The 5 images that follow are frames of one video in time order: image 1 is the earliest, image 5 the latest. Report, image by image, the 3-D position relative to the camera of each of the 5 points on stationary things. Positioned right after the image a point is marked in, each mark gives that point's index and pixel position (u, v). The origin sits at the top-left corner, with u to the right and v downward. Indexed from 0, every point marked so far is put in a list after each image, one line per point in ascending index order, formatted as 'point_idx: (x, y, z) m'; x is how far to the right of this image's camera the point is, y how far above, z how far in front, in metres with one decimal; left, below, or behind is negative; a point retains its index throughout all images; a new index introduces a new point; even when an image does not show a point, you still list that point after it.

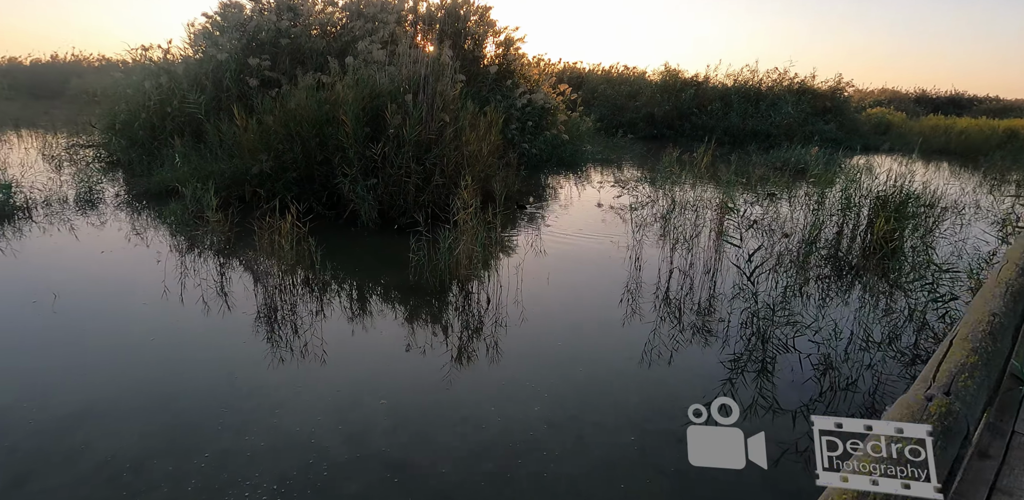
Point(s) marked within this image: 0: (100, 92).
0: (-8.7, +3.4, +12.7) m
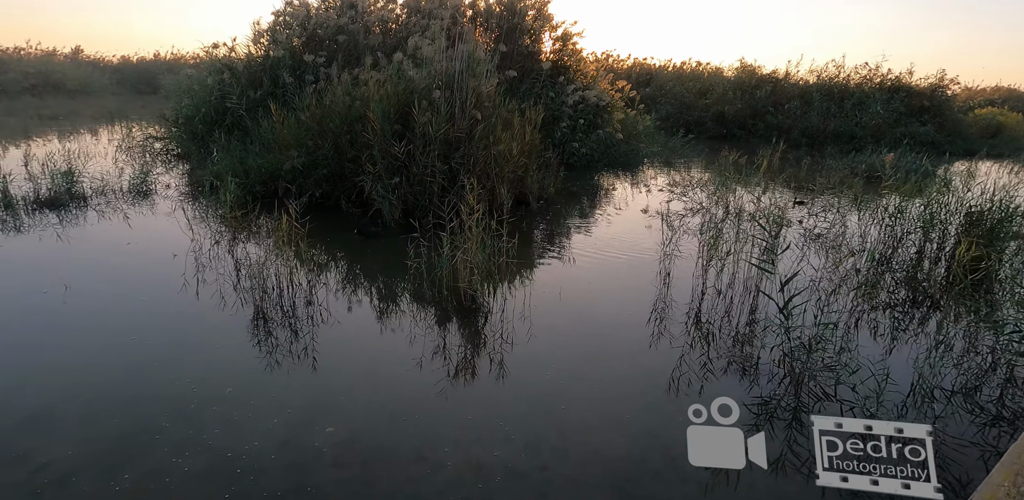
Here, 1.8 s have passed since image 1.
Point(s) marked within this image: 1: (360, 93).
0: (-7.5, +3.7, +13.2) m
1: (-1.8, +1.9, +7.2) m
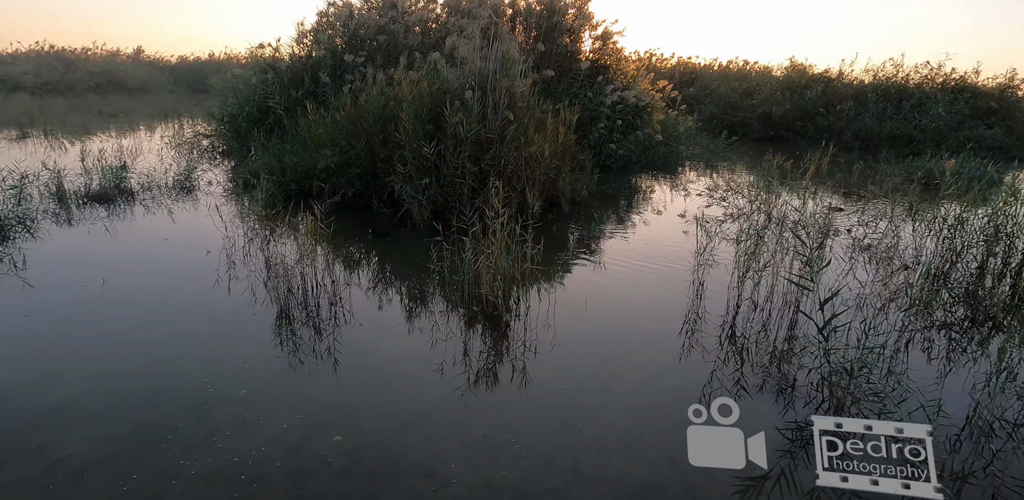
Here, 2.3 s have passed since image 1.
0: (-6.6, +3.8, +13.6) m
1: (-1.4, +1.9, +7.2) m
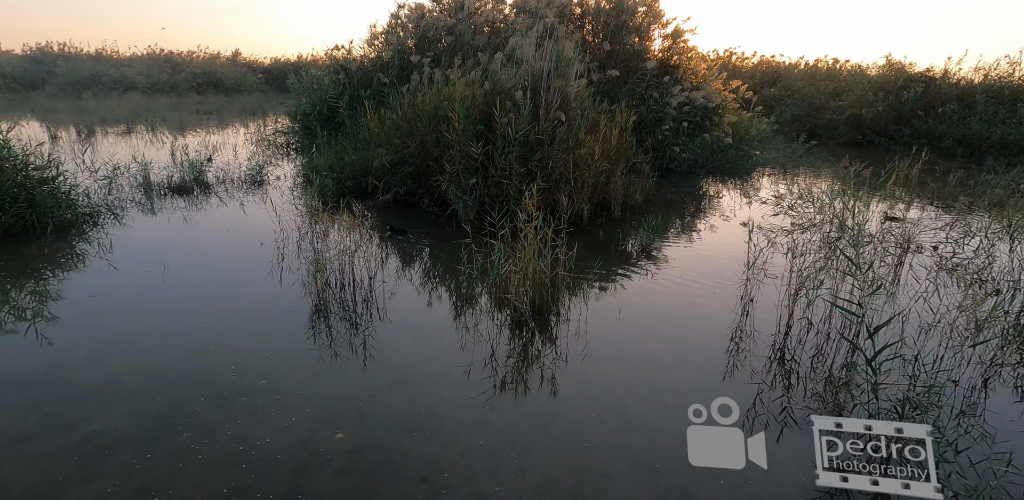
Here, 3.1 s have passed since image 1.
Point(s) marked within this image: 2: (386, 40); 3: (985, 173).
0: (-5.0, +4.0, +14.2) m
1: (-0.8, +1.9, +7.1) m
2: (-2.4, +4.0, +11.4) m
3: (+6.7, +1.1, +8.4) m
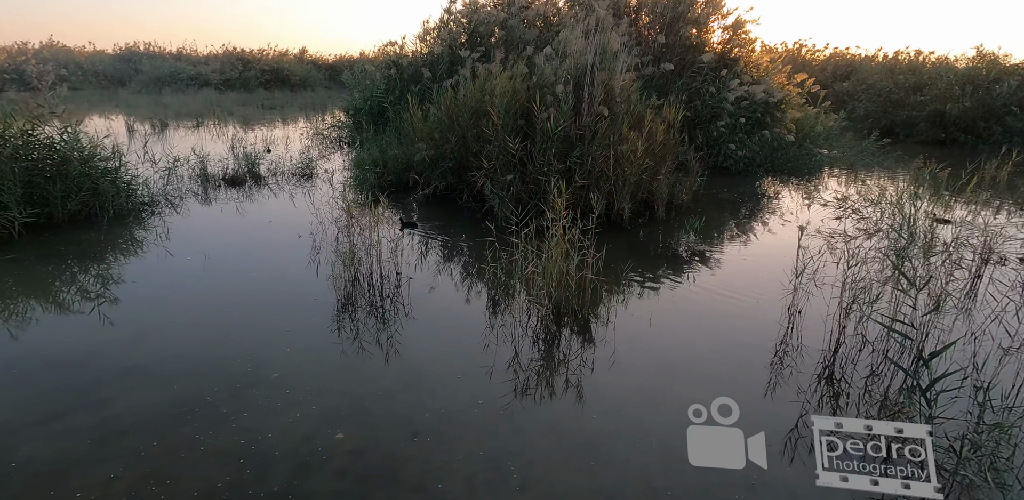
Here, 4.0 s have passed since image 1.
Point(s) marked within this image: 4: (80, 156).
0: (-3.7, +4.1, +14.4) m
1: (-0.3, +1.9, +6.9) m
2: (-1.4, +4.1, +11.4) m
3: (+7.3, +0.9, +7.5) m
4: (-5.1, +1.1, +7.0) m
